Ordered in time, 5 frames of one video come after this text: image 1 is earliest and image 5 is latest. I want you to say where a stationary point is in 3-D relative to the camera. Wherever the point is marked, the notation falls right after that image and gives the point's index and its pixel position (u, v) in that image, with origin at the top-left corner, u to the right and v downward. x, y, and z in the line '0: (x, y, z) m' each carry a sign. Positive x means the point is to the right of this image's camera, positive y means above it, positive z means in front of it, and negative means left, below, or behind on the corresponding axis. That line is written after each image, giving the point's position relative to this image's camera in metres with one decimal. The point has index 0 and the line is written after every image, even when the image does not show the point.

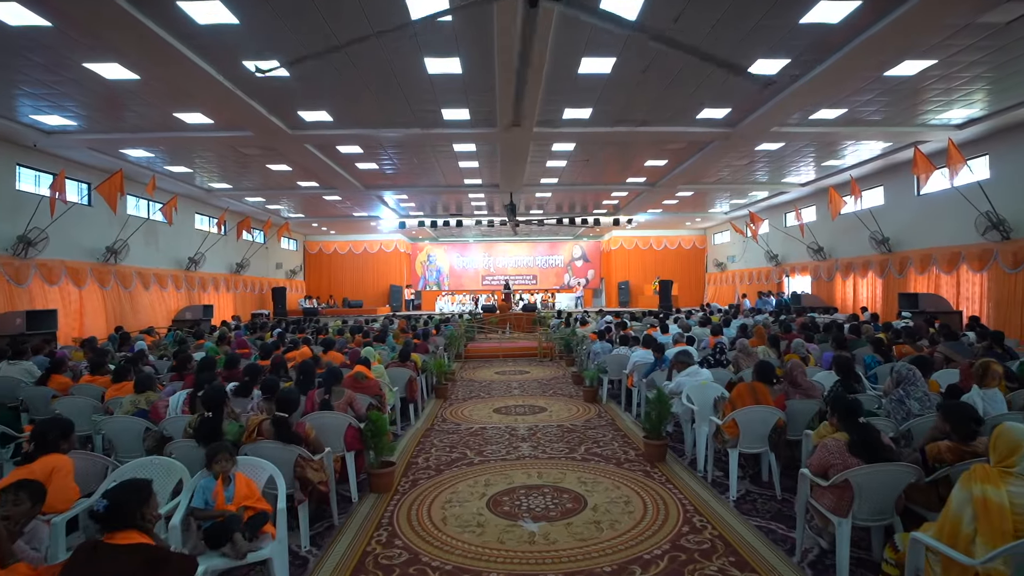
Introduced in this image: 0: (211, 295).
0: (-8.5, -0.2, +18.1) m
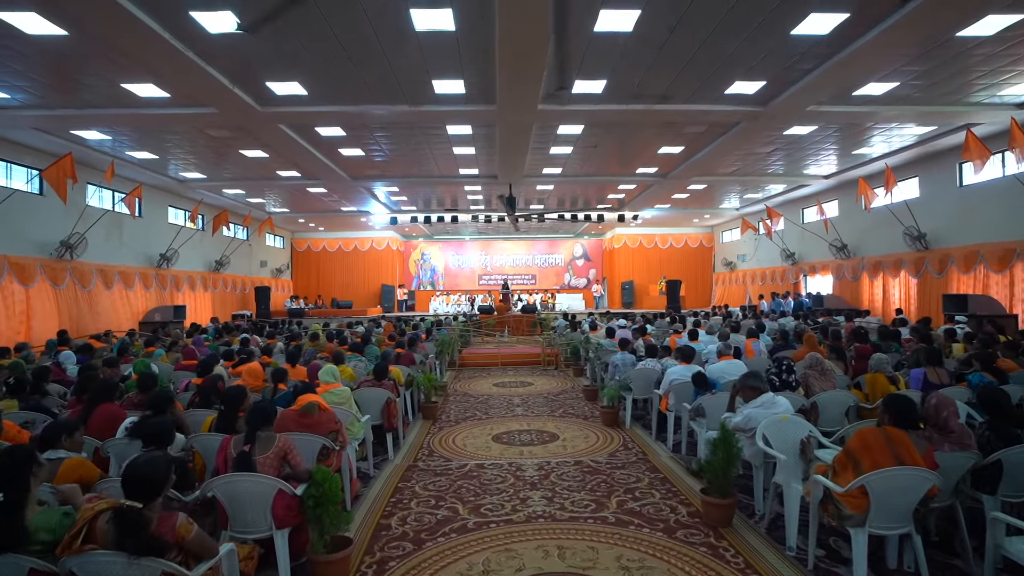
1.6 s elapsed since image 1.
0: (-8.6, -0.2, +16.8) m
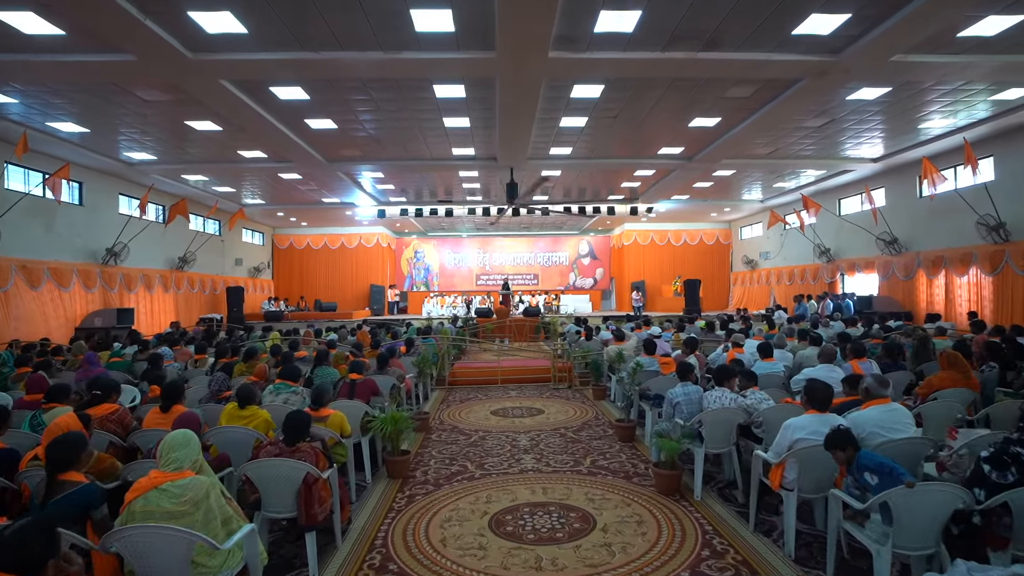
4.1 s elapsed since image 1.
0: (-8.5, -0.2, +14.6) m
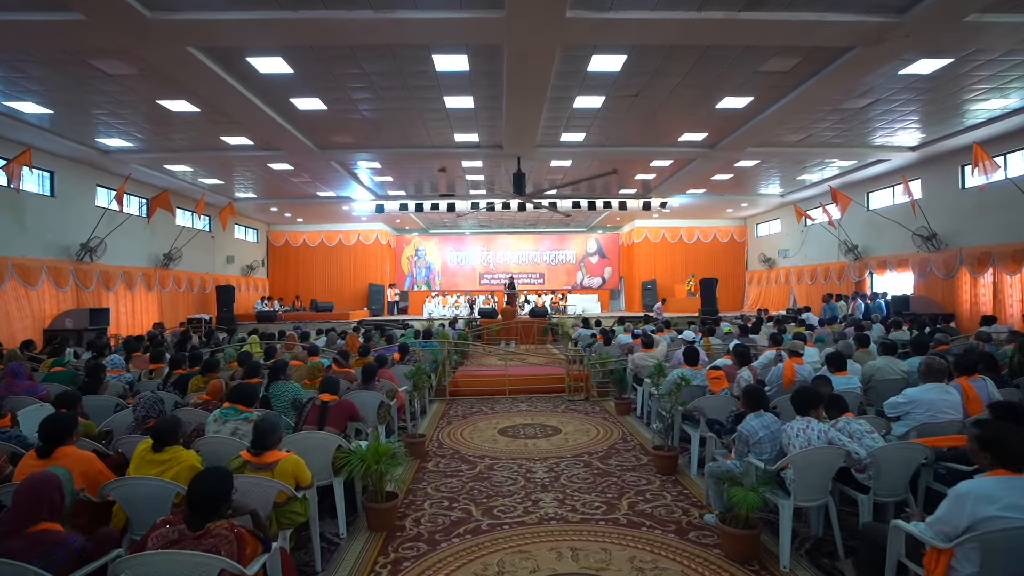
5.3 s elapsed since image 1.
0: (-8.4, -0.2, +13.6) m
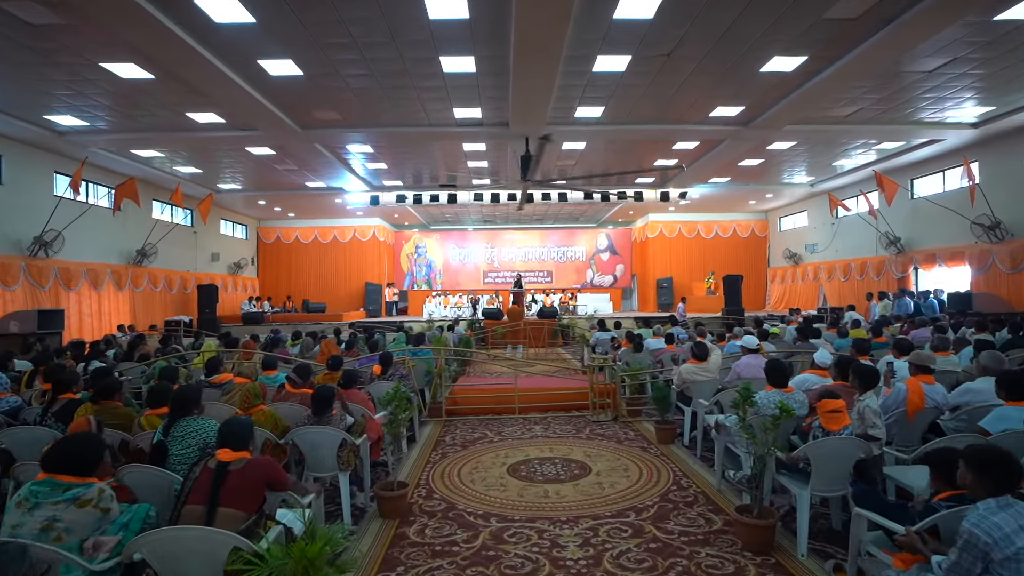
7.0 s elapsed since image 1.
0: (-8.2, -0.1, +12.2) m
